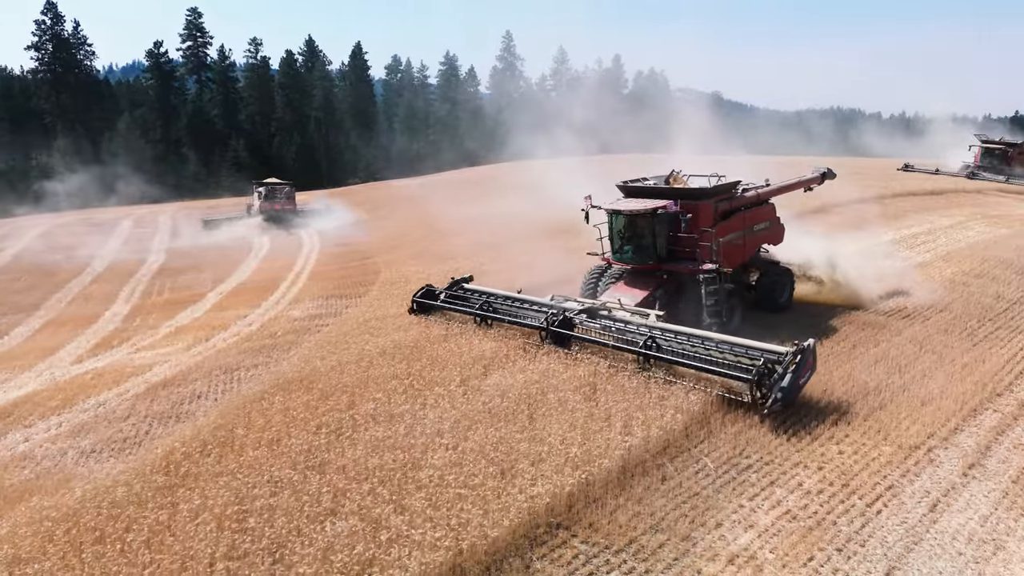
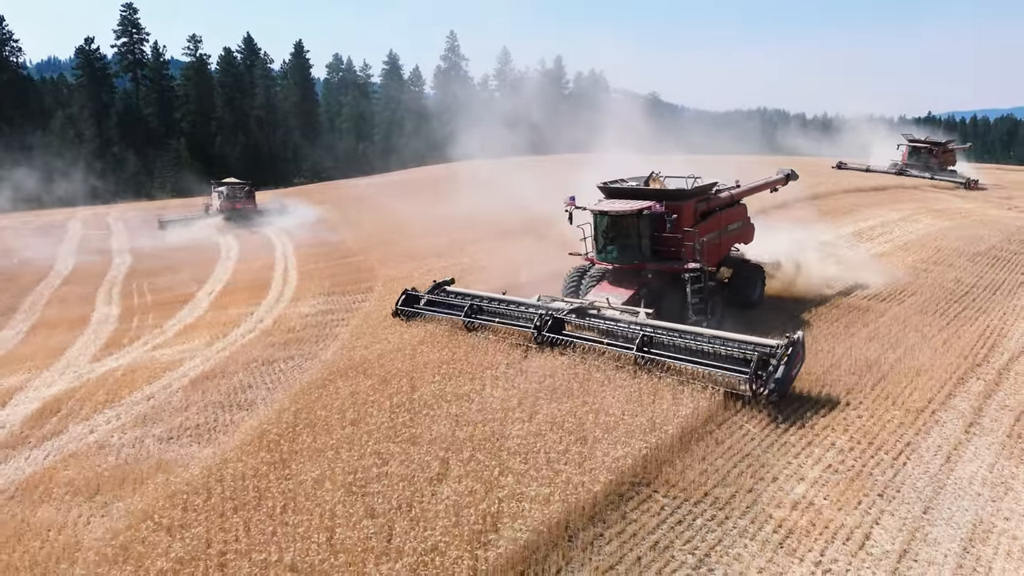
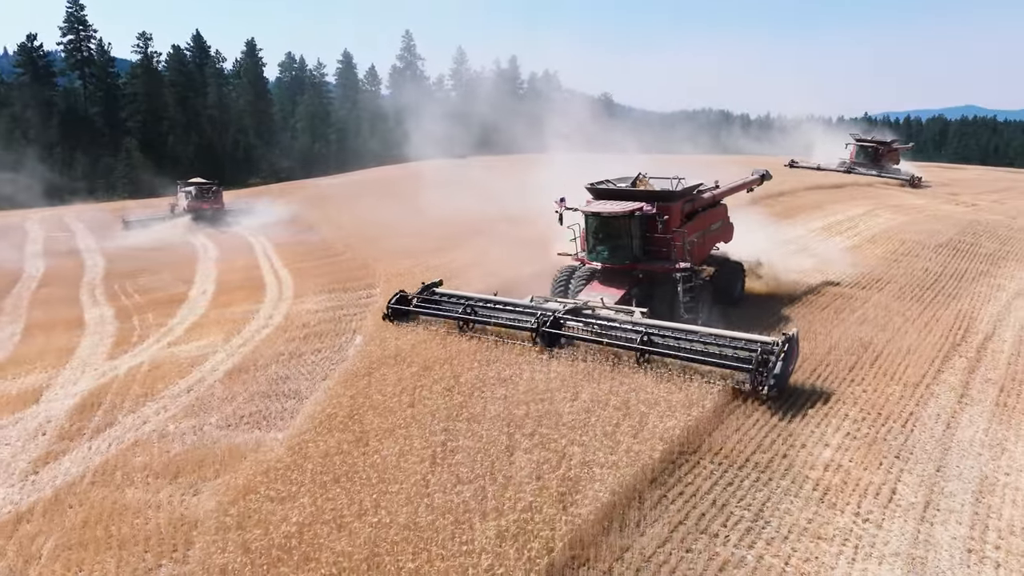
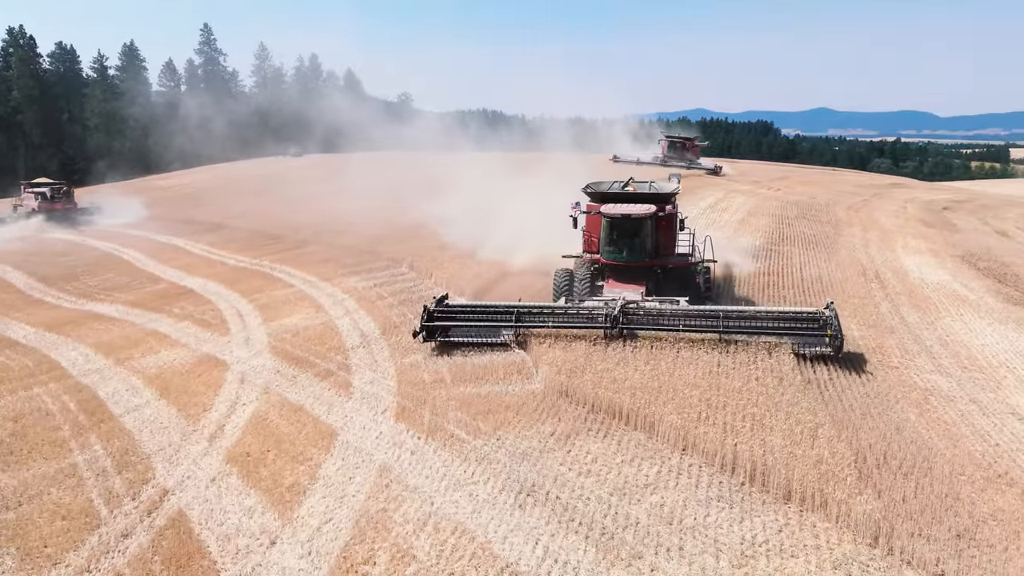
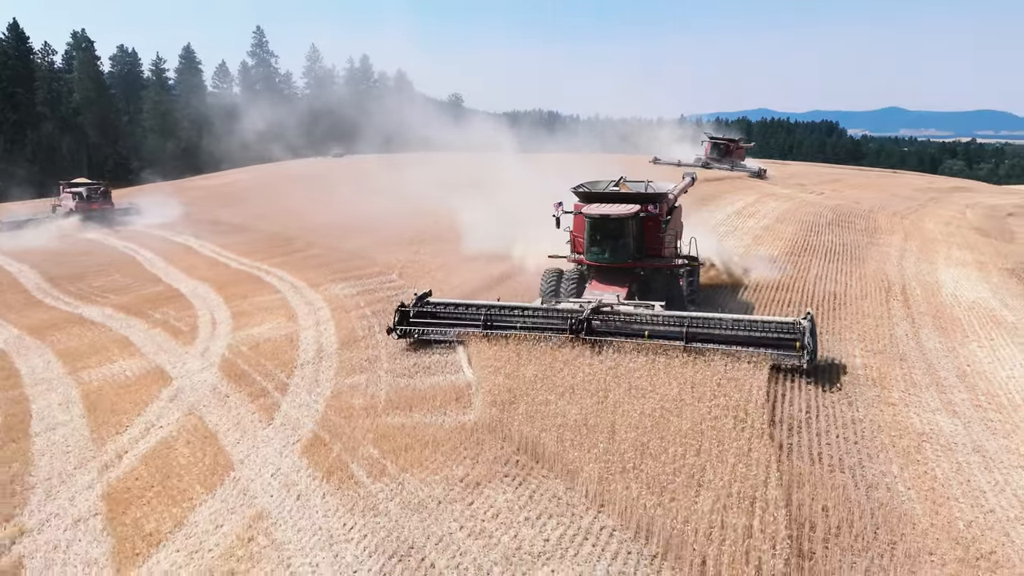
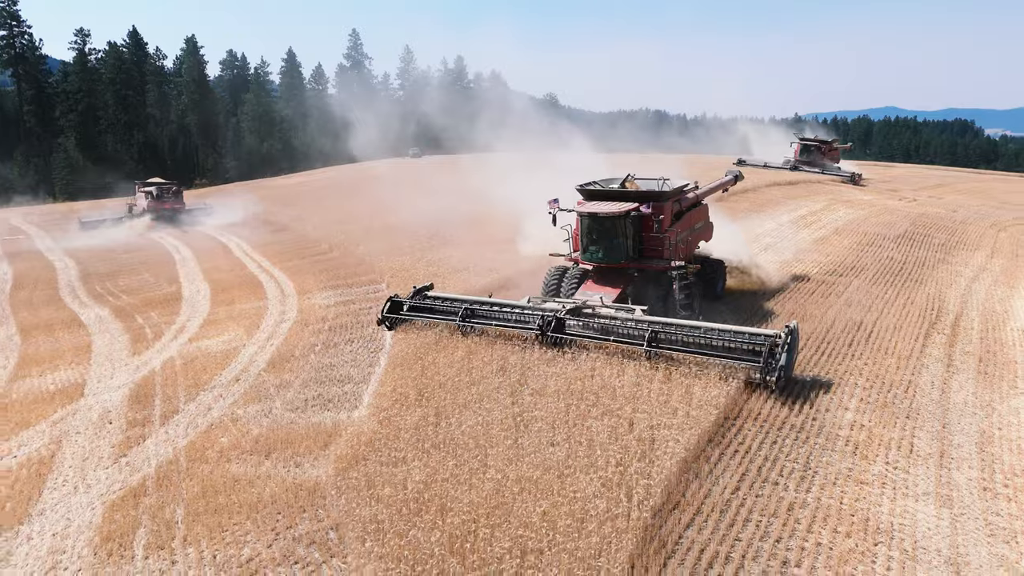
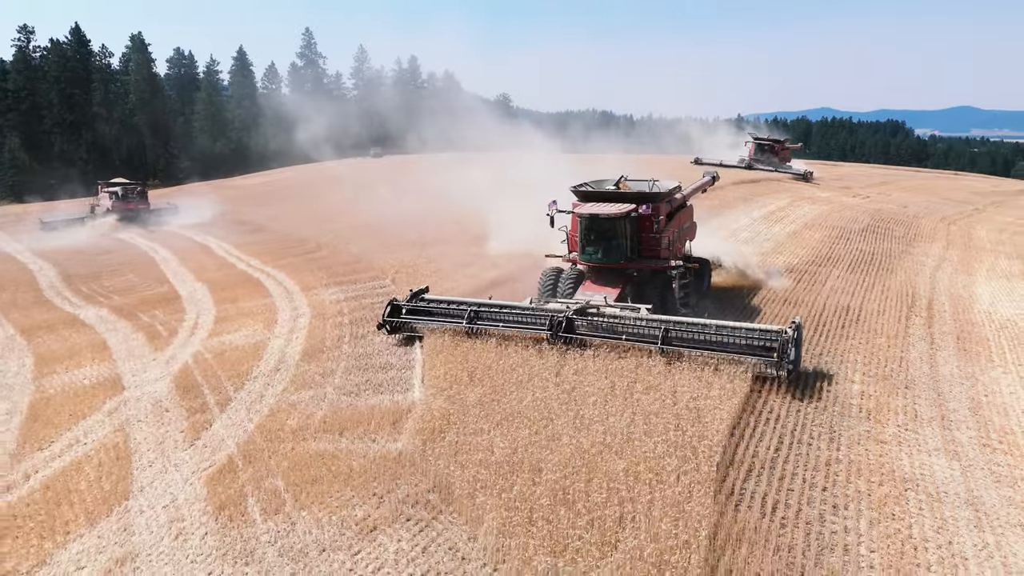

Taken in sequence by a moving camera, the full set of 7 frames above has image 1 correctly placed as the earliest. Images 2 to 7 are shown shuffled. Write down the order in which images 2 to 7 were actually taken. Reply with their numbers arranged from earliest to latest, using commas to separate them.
2, 3, 6, 7, 5, 4
